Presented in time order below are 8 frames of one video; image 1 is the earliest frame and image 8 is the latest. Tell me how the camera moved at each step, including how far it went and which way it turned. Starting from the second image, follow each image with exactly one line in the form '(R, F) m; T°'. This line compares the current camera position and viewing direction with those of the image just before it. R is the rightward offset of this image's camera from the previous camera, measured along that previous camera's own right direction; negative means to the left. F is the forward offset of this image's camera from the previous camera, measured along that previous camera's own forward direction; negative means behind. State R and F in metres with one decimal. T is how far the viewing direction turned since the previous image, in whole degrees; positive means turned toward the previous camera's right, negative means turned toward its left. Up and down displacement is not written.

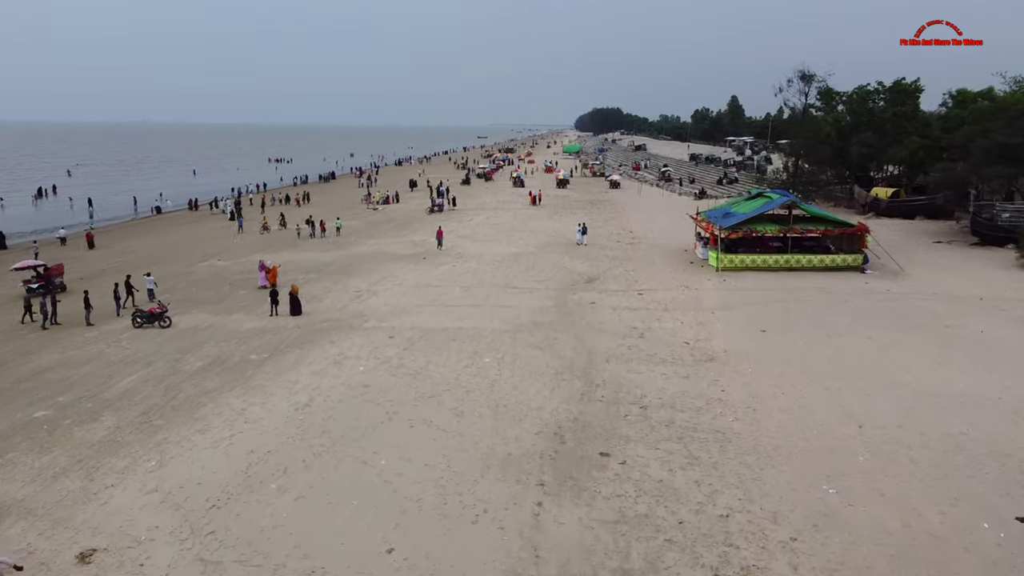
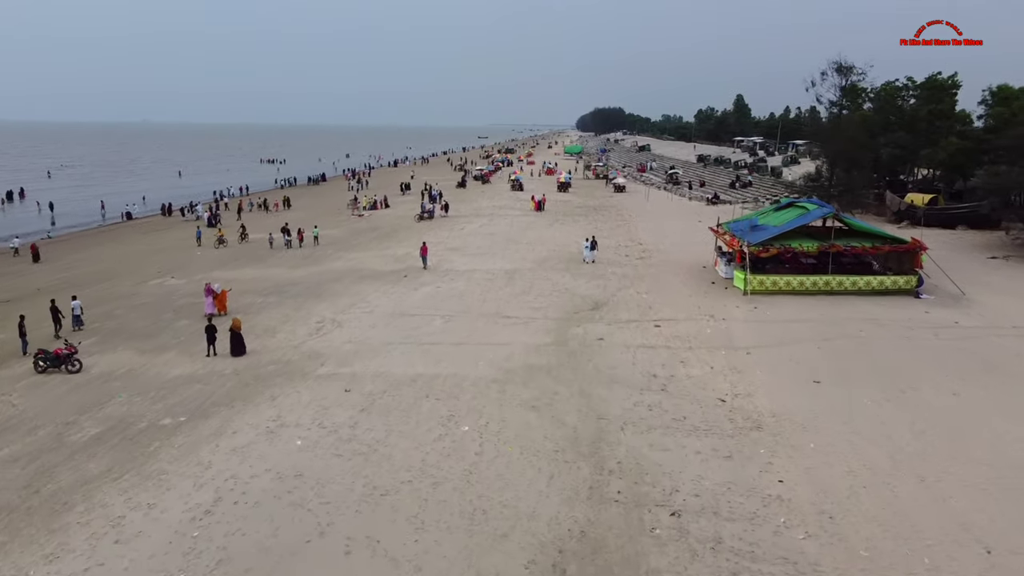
(+0.3, +3.5) m; 0°
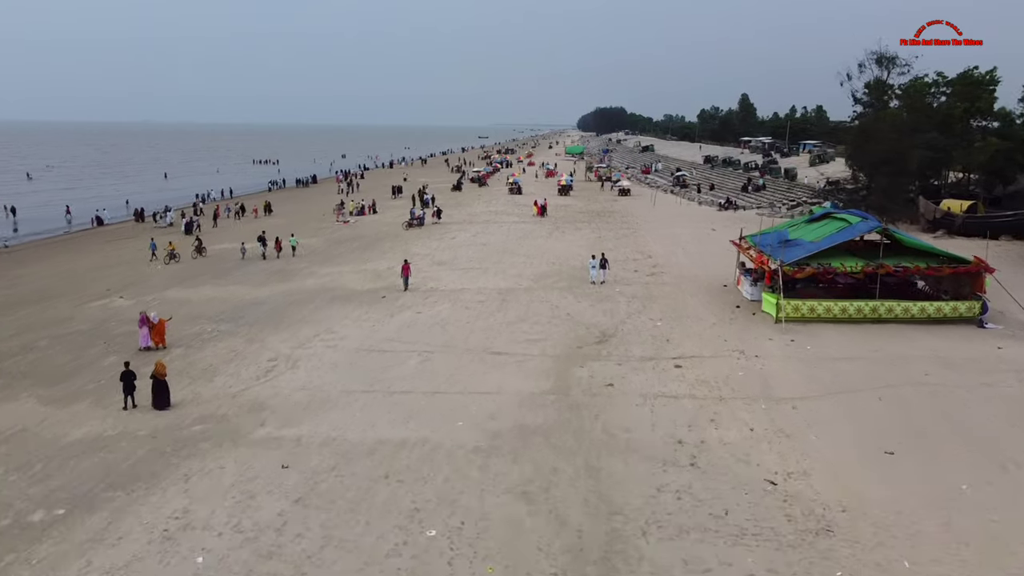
(+0.2, +3.1) m; 0°
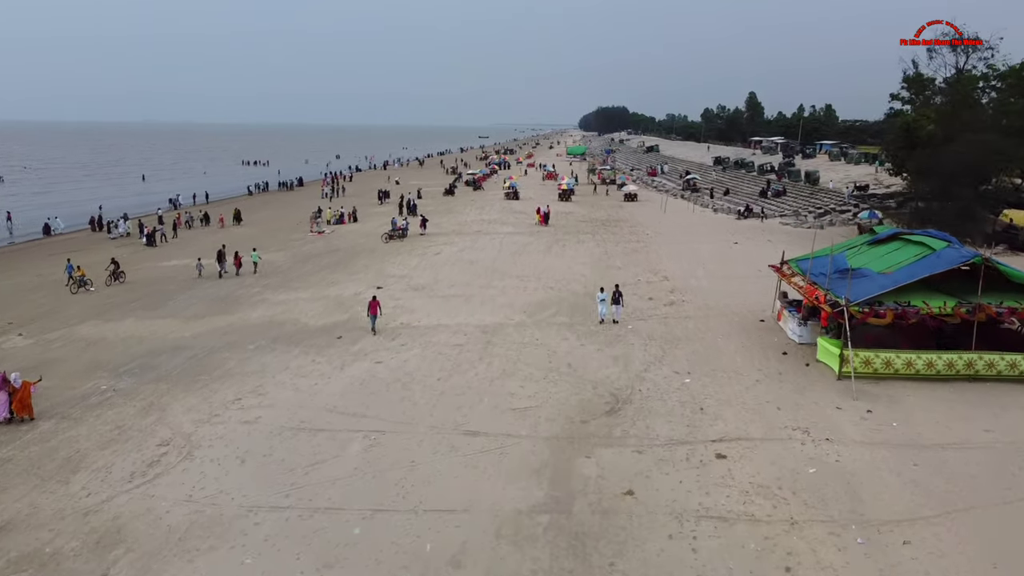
(+0.4, +4.1) m; 0°
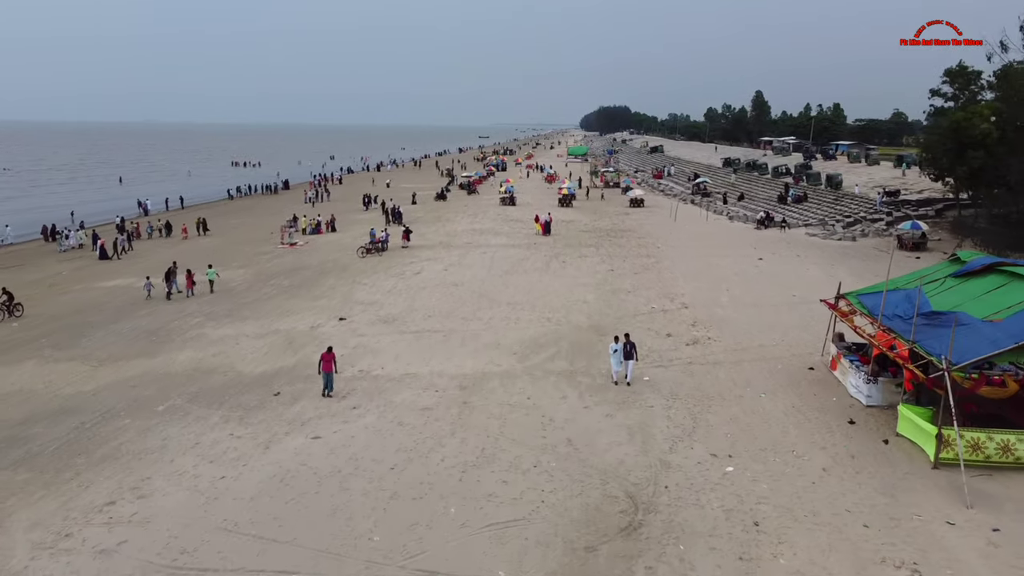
(+0.3, +3.7) m; 0°
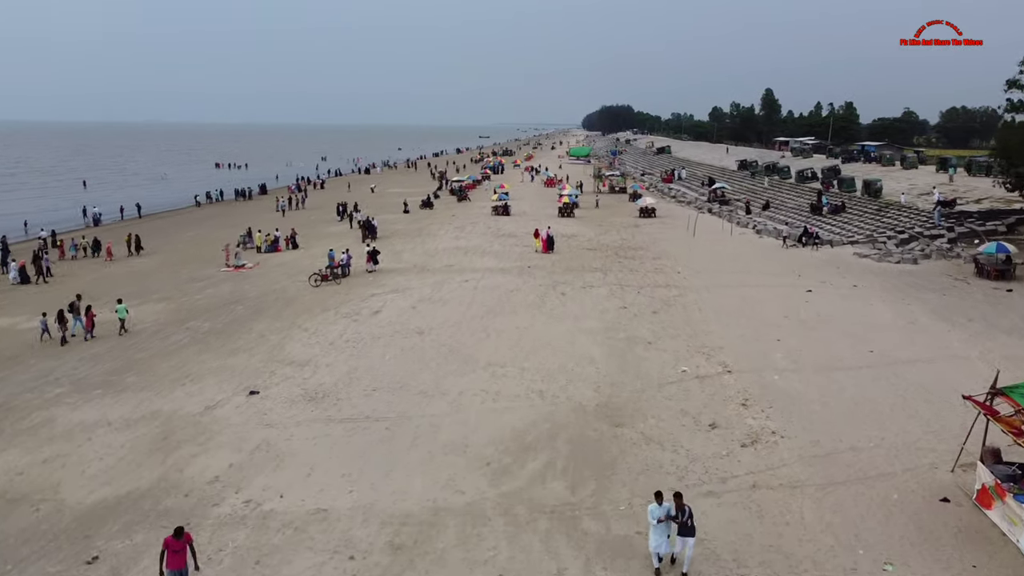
(+0.5, +5.2) m; 0°
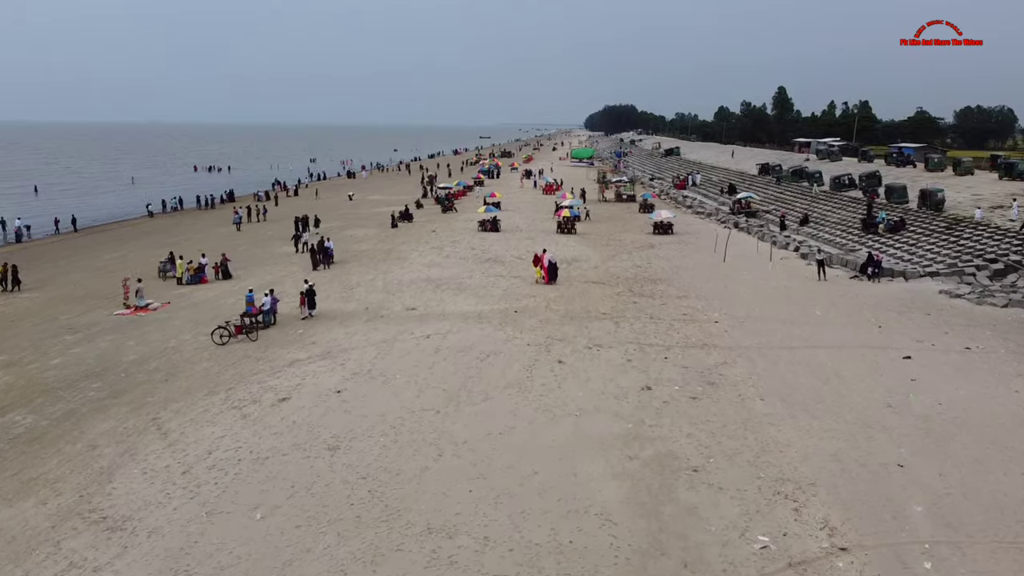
(+0.6, +6.0) m; 0°
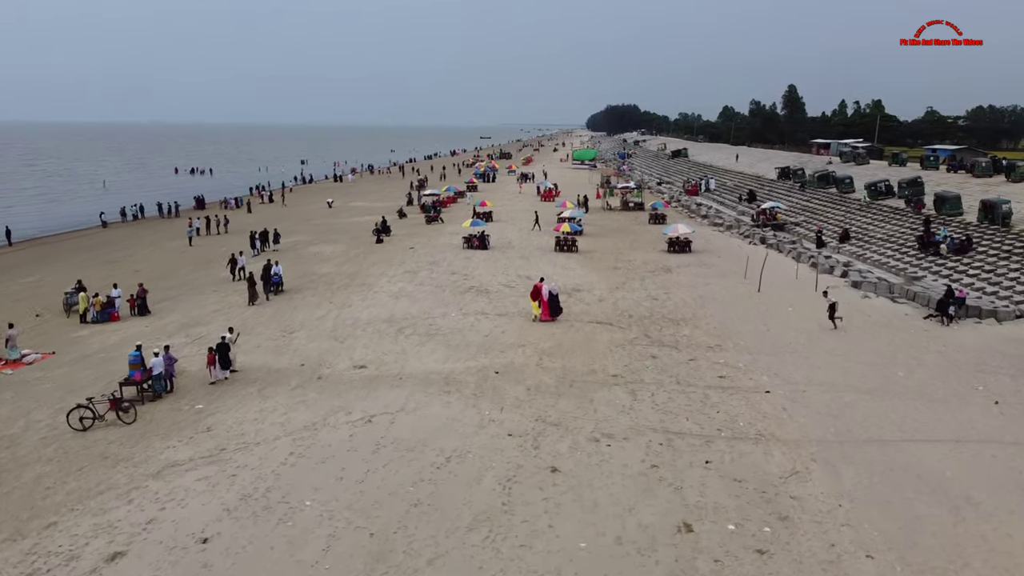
(+0.5, +4.6) m; 0°
